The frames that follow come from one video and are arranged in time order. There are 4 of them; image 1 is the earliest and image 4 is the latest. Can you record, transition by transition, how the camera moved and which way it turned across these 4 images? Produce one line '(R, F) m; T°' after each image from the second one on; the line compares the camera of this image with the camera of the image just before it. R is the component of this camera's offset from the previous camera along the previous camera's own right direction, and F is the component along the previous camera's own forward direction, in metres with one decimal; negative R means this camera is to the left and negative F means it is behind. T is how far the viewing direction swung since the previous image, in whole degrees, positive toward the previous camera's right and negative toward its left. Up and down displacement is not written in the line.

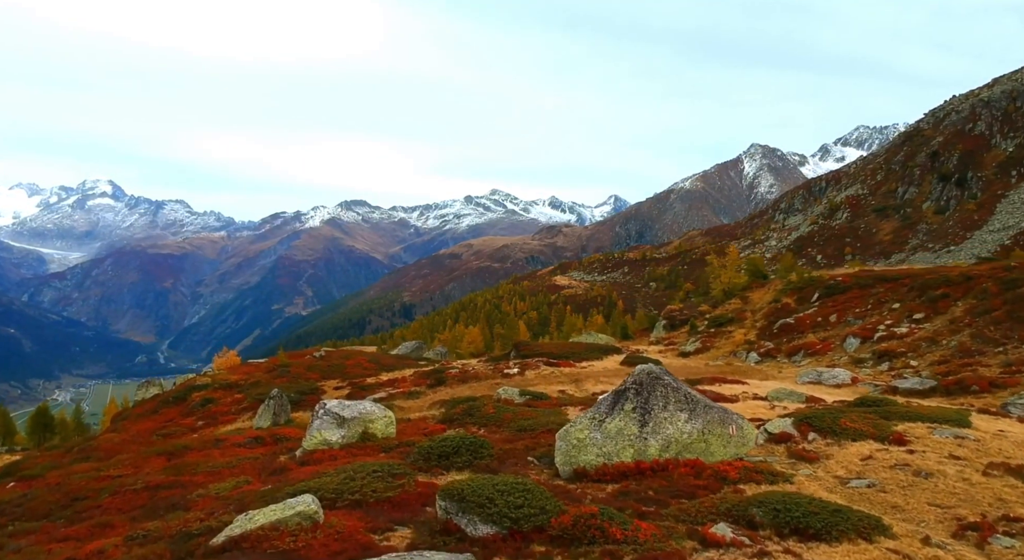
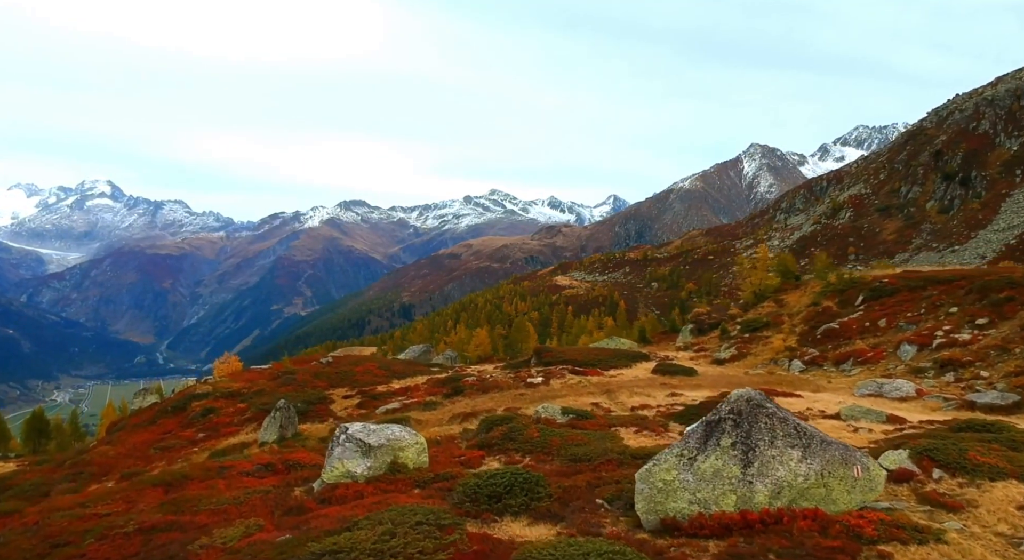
(-1.5, +3.4) m; 0°
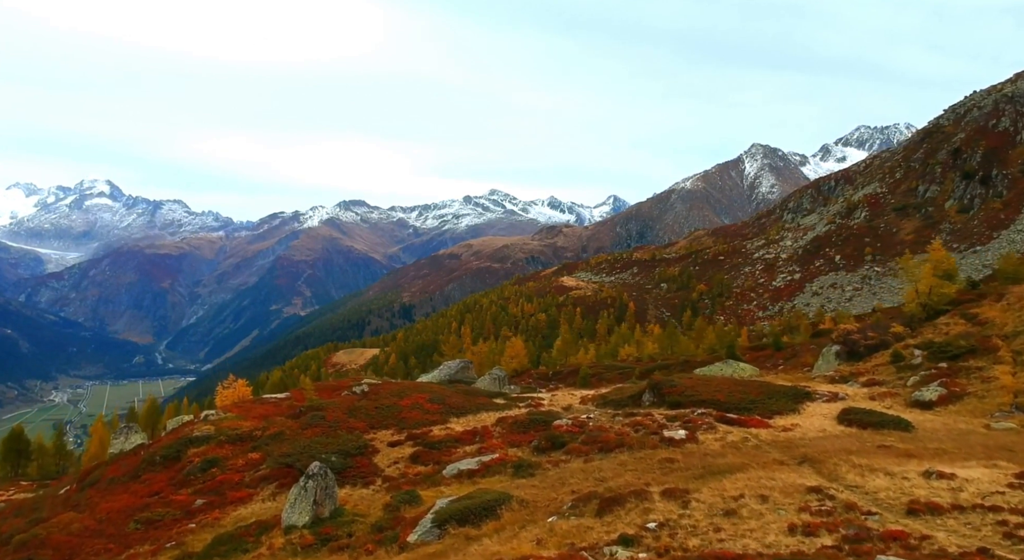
(-5.8, +13.8) m; 0°
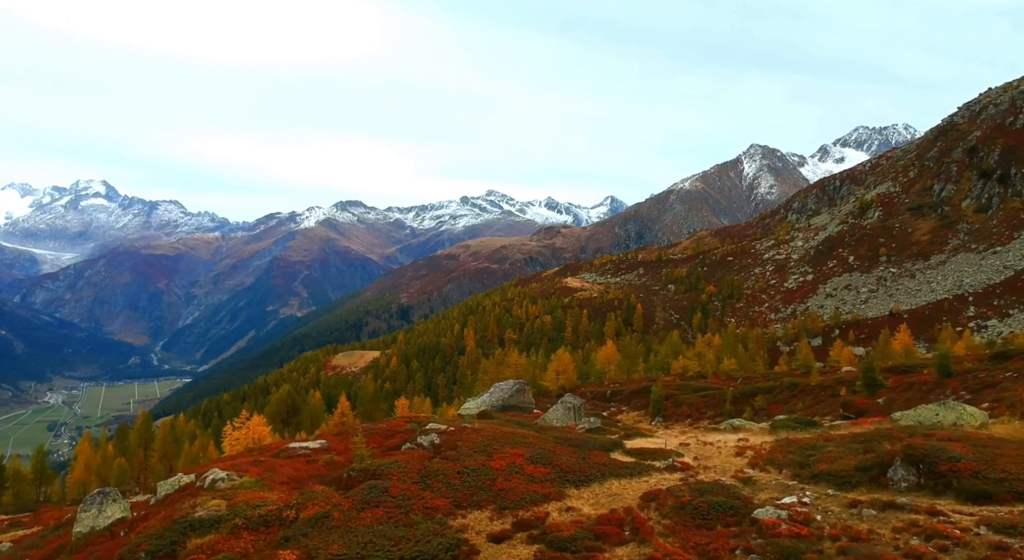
(-6.4, +14.2) m; 0°
